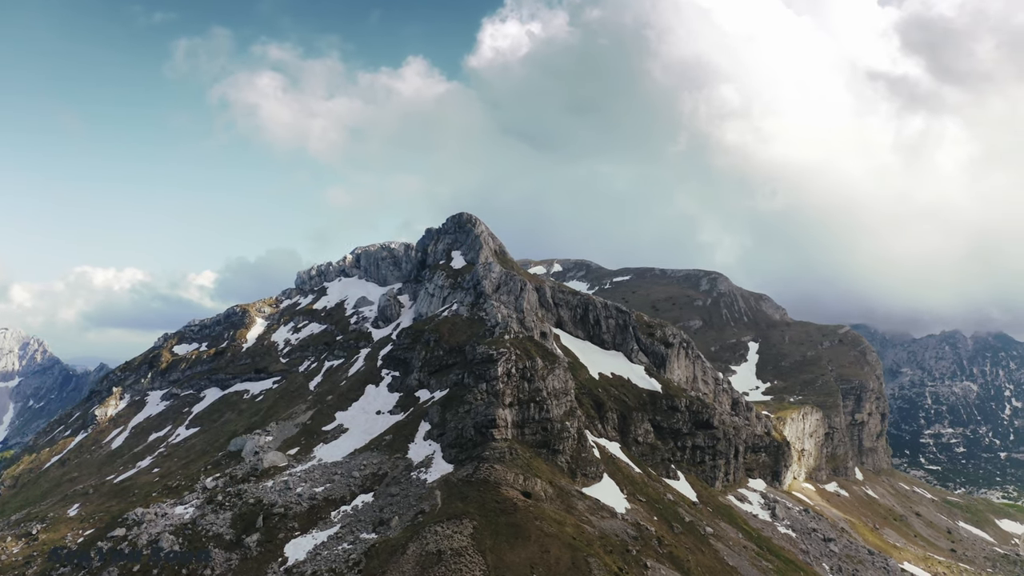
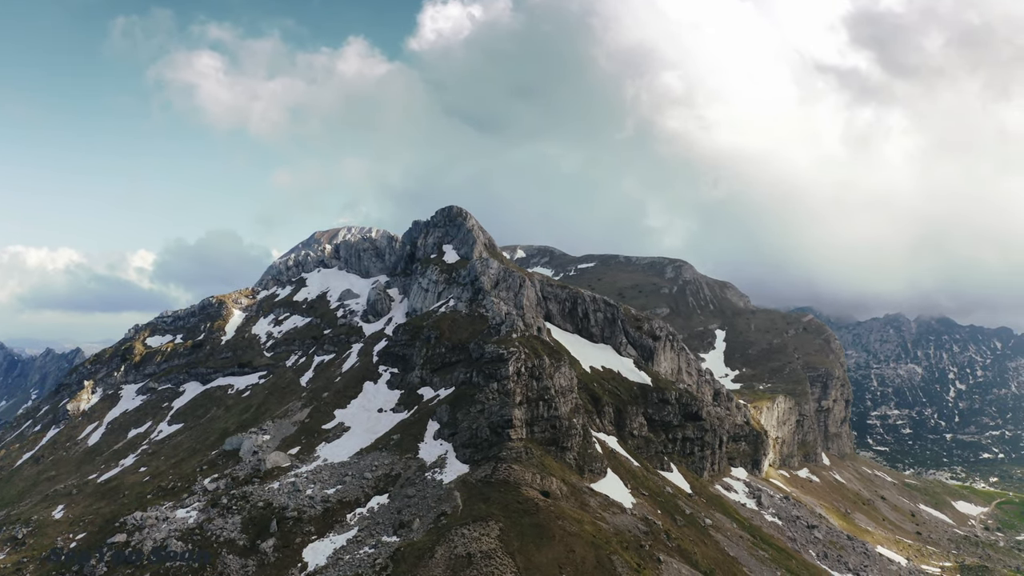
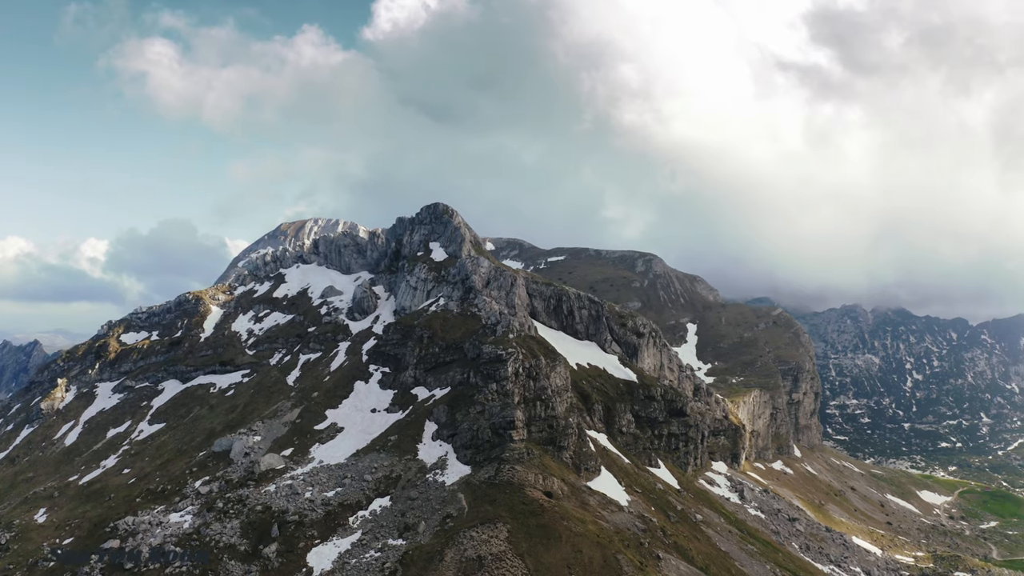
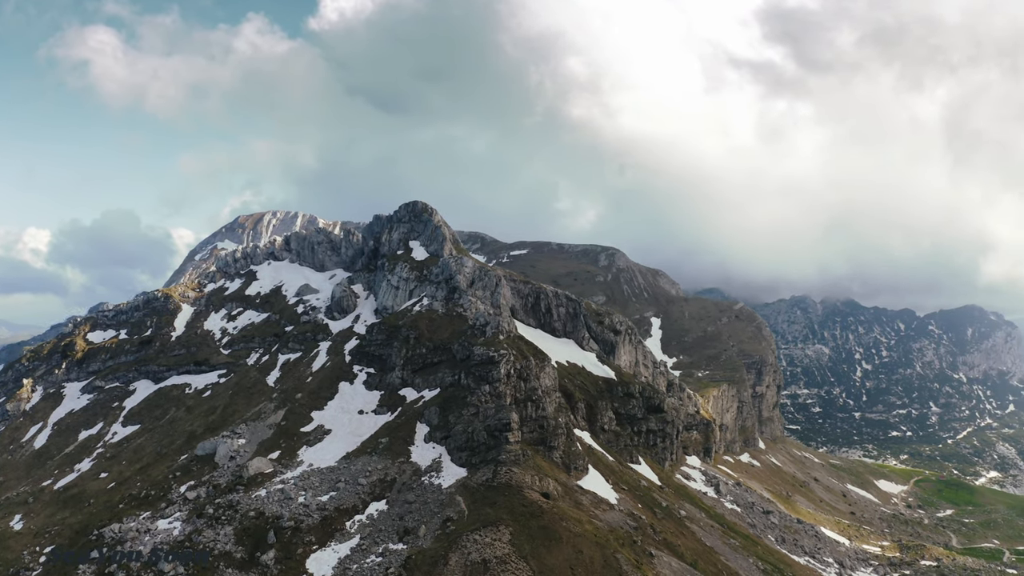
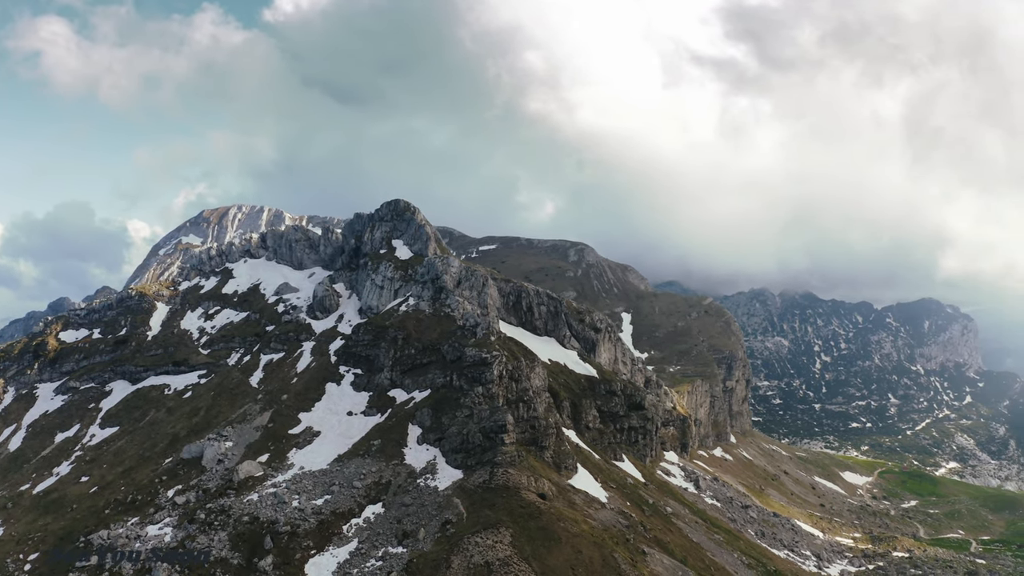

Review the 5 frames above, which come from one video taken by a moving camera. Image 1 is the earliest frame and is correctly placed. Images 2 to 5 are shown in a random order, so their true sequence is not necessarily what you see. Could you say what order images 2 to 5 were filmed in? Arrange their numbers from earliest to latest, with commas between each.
2, 3, 4, 5
